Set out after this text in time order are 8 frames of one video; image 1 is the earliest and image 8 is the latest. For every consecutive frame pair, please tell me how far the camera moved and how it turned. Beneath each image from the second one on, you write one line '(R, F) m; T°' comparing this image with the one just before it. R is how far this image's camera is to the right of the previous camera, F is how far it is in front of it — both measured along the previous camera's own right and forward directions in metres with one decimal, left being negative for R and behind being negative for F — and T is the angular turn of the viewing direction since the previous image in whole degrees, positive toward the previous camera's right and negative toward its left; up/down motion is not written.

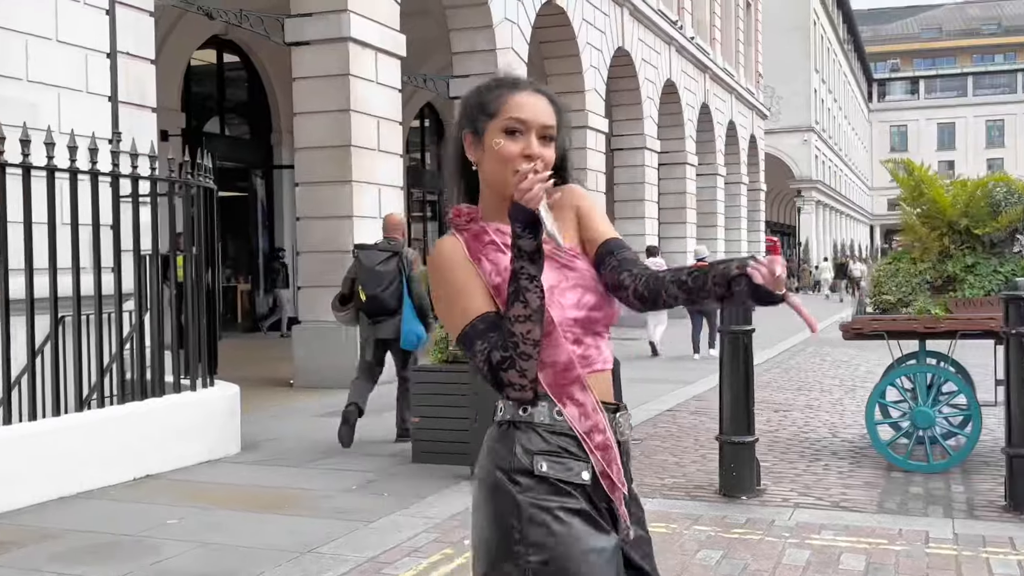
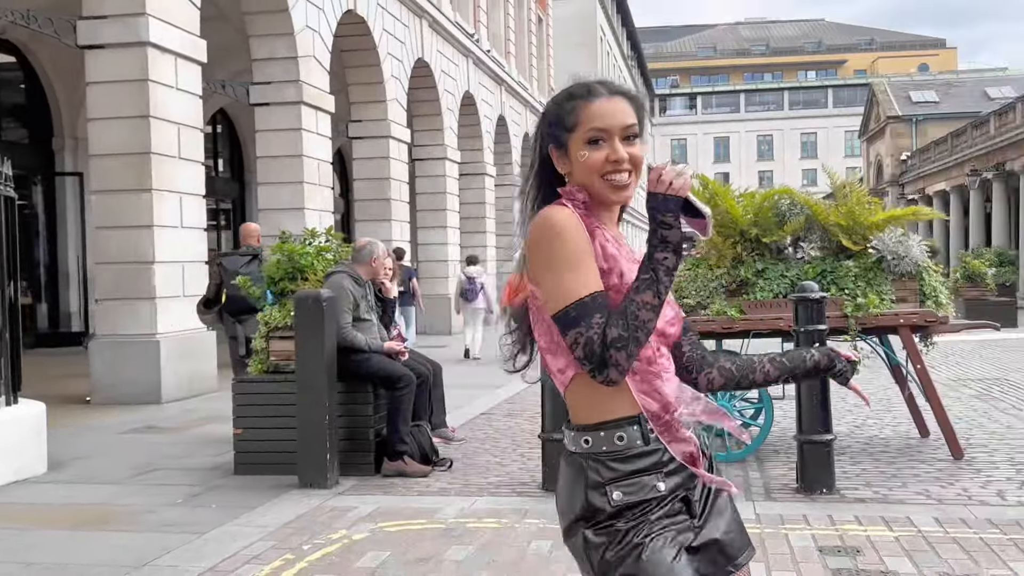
(-0.1, -0.1) m; +11°
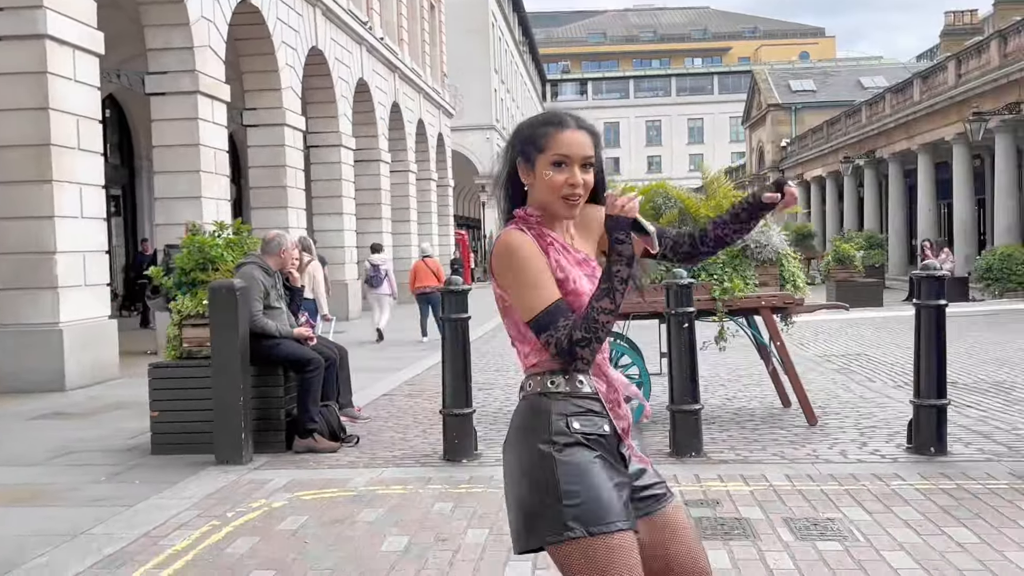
(0.0, -0.4) m; +6°
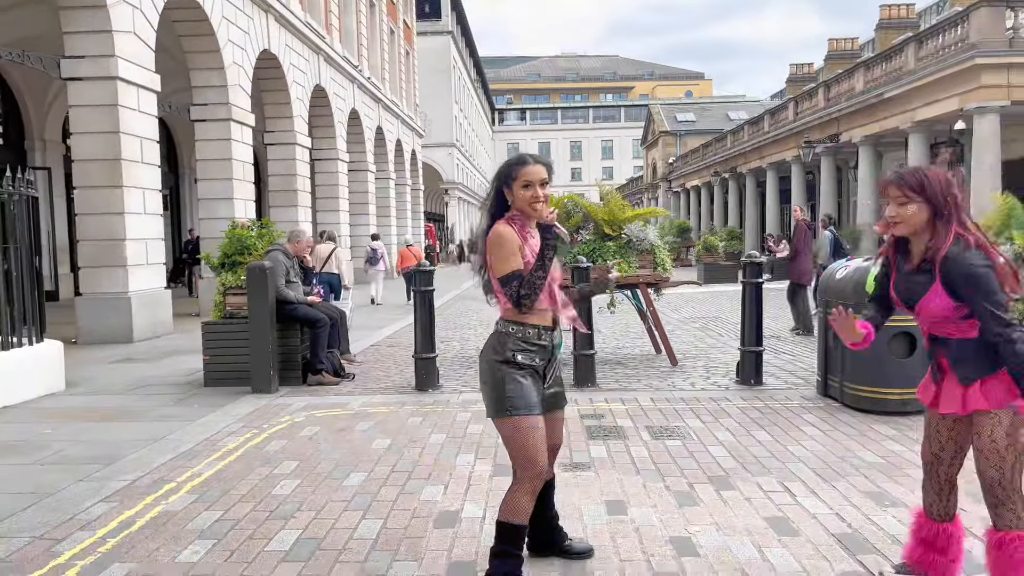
(0.0, -2.0) m; +2°
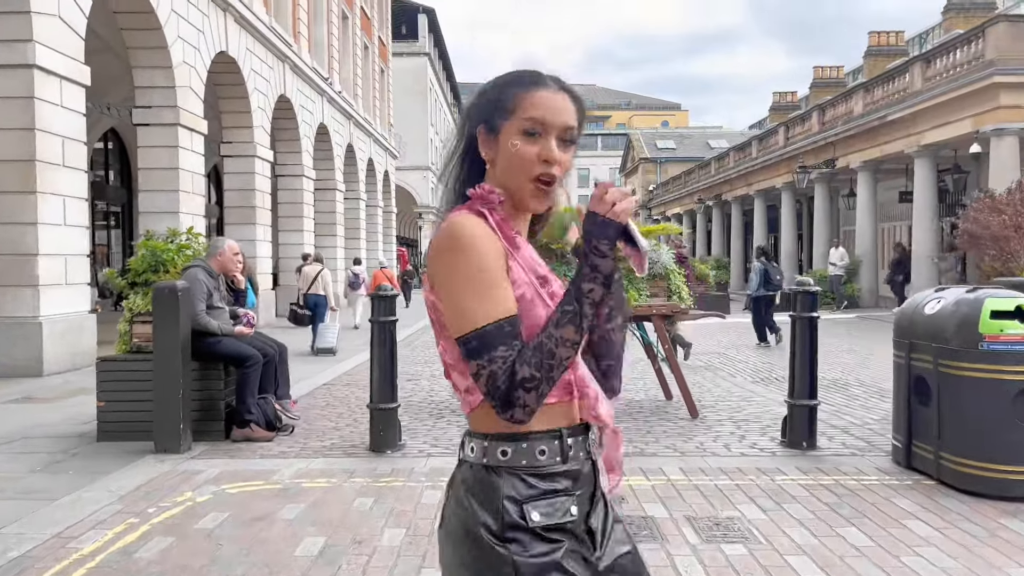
(-0.1, +1.8) m; +1°
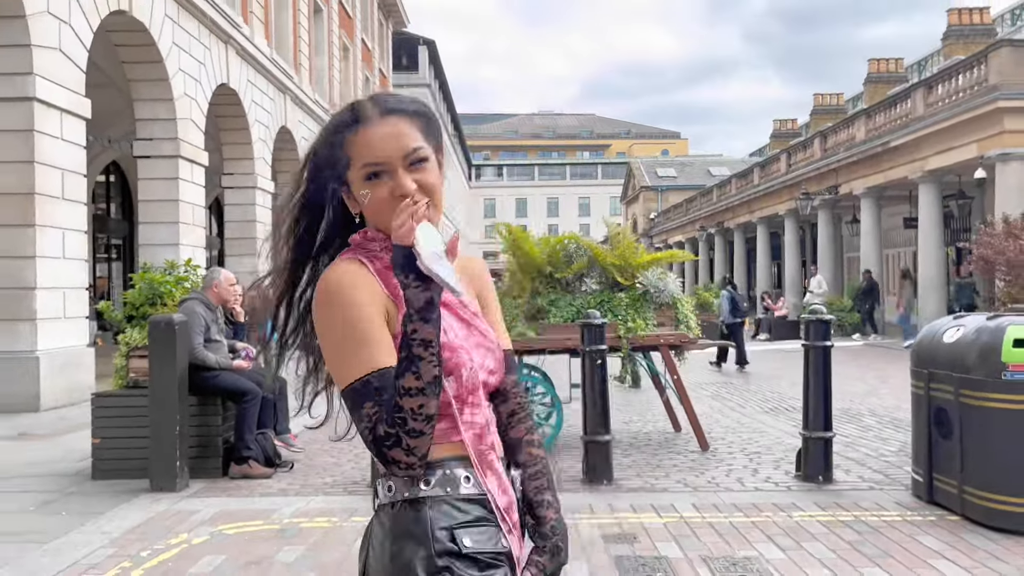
(0.0, +0.2) m; 0°
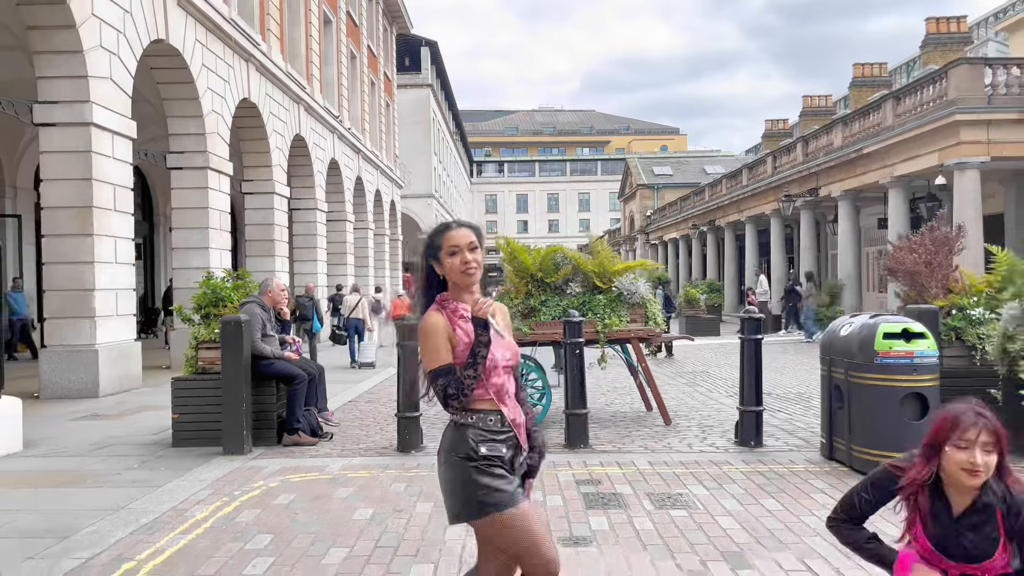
(0.0, -1.6) m; 0°
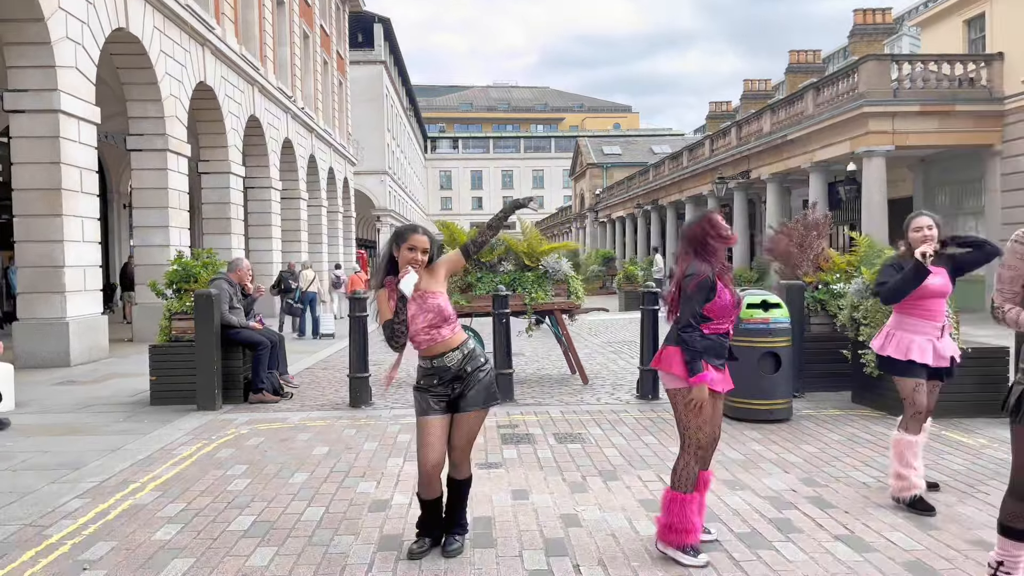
(+0.2, -1.3) m; +2°
